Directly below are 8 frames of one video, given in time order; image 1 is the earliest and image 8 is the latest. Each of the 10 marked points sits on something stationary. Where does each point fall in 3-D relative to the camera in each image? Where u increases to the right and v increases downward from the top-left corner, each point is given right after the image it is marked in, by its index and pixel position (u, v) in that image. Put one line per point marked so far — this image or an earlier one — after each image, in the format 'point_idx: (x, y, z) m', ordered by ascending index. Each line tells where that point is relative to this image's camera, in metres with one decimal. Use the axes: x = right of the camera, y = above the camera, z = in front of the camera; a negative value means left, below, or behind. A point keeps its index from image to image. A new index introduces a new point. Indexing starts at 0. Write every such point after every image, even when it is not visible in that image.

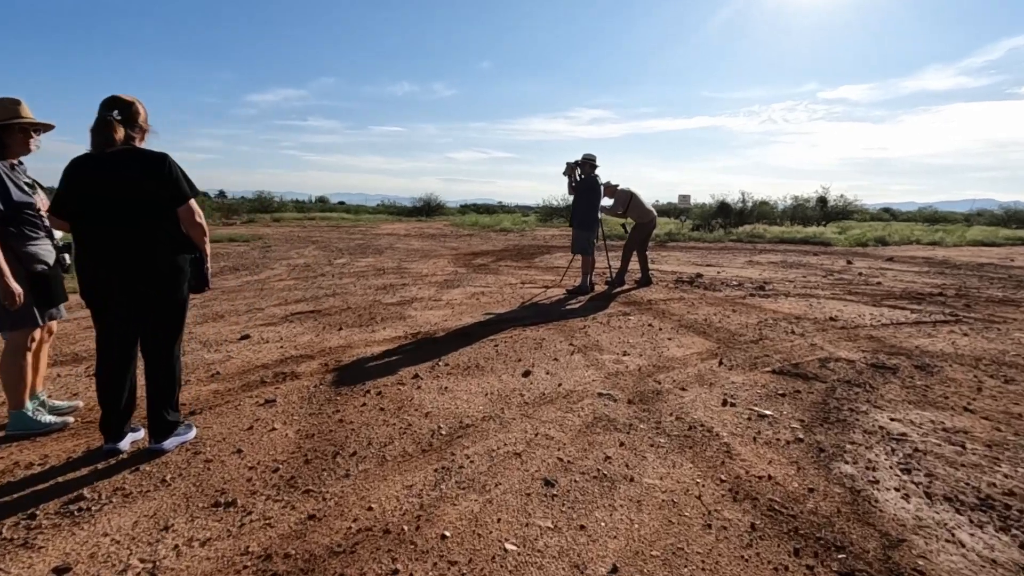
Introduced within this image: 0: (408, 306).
0: (-1.5, -0.2, +7.0) m
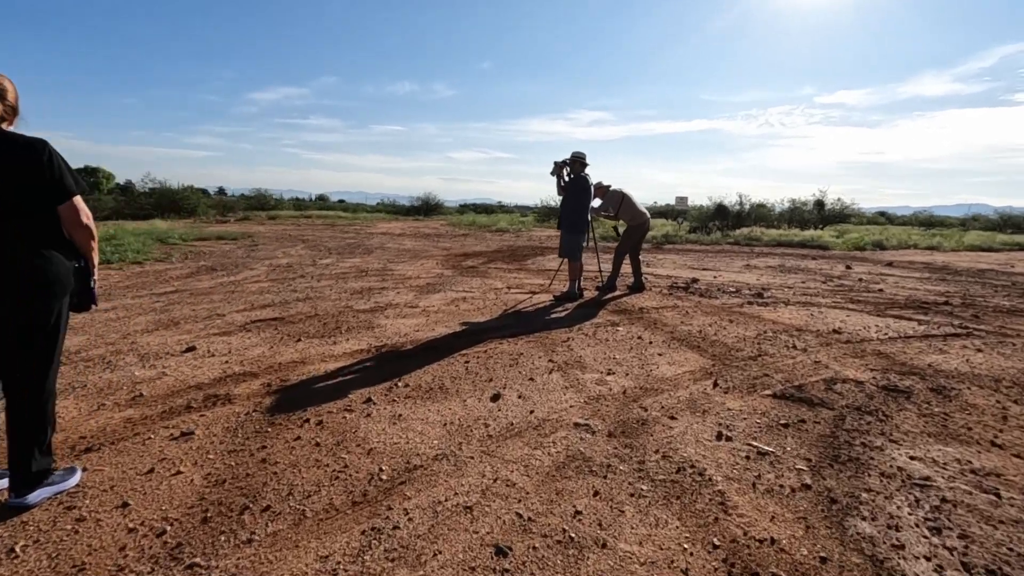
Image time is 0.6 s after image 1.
0: (-1.8, -0.3, +6.4) m
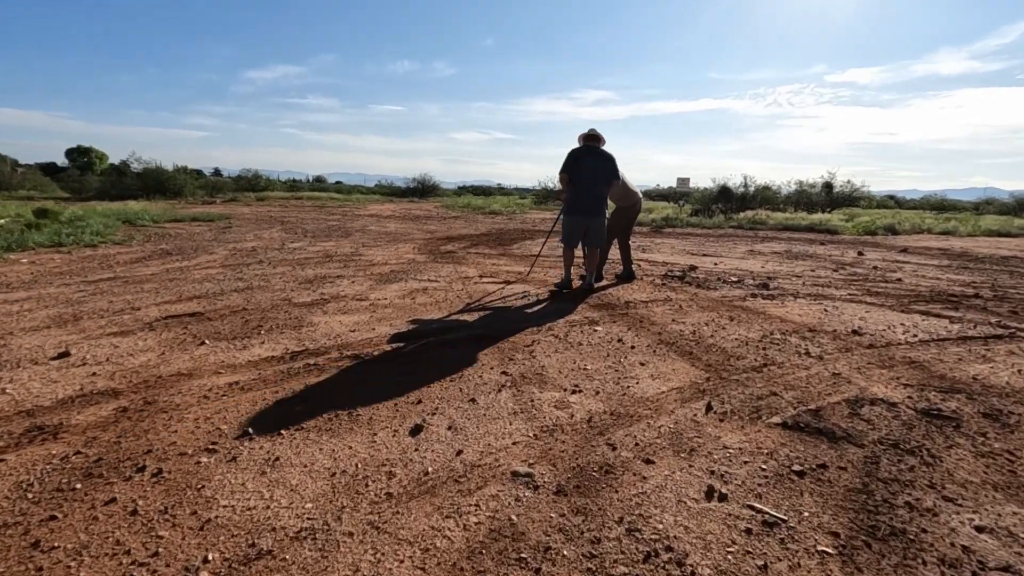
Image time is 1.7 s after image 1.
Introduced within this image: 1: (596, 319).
0: (-2.2, -0.2, +5.5) m
1: (+0.9, -0.4, +5.5) m
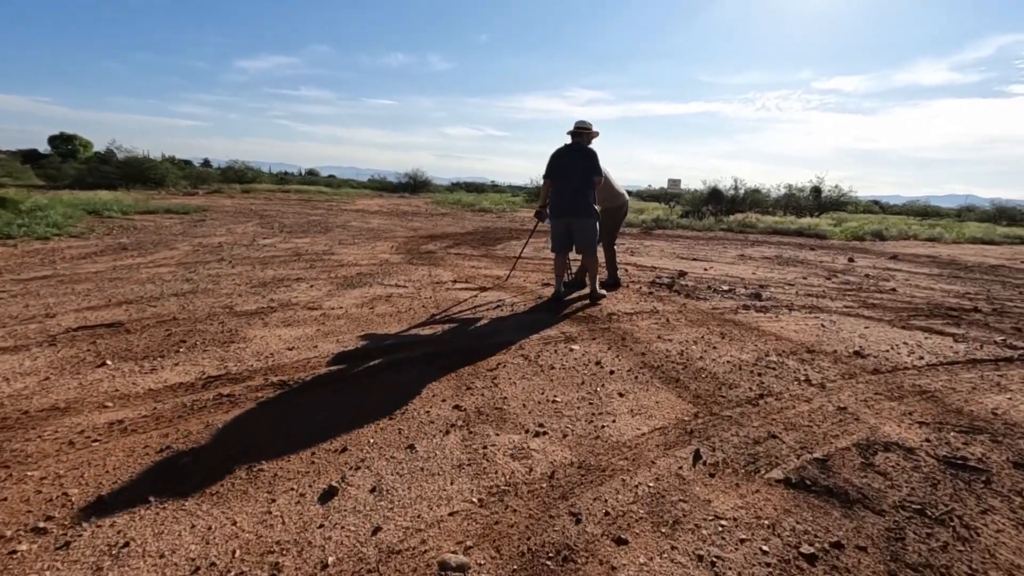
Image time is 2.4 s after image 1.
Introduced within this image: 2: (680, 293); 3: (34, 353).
0: (-2.5, -0.3, +4.9) m
1: (+0.6, -0.5, +4.9) m
2: (+2.7, -0.1, +7.7) m
3: (-3.7, -0.5, +3.9) m
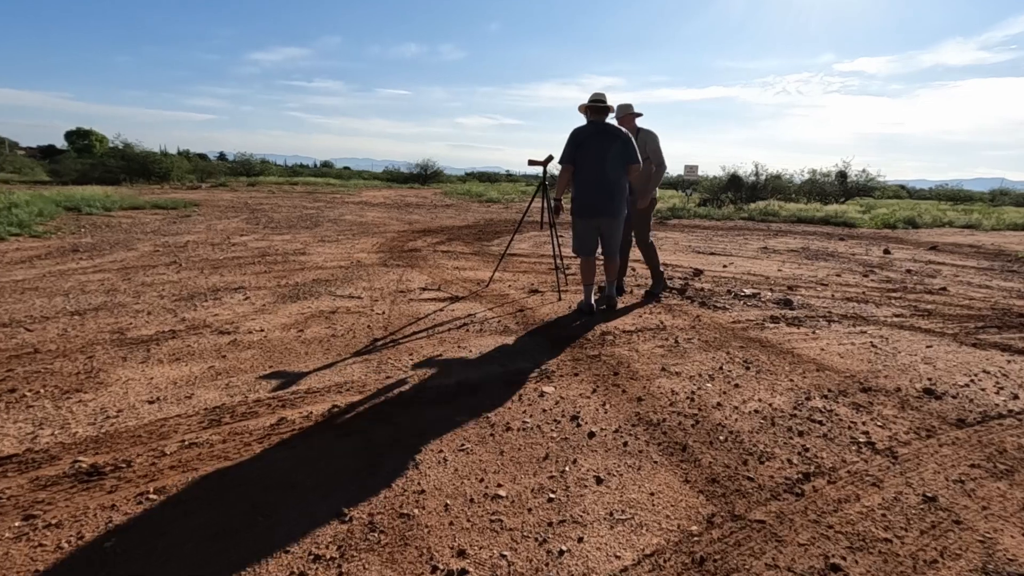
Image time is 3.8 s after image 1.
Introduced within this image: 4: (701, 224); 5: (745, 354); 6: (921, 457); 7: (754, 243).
0: (-2.8, -0.5, +3.8) m
1: (+0.3, -0.7, +3.7) m
2: (+2.4, -0.2, +6.5) m
3: (-4.1, -0.7, +2.8) m
4: (+6.4, +2.2, +16.6) m
5: (+2.2, -0.6, +4.6) m
6: (+2.4, -1.0, +2.9) m
7: (+6.7, +1.3, +13.5) m
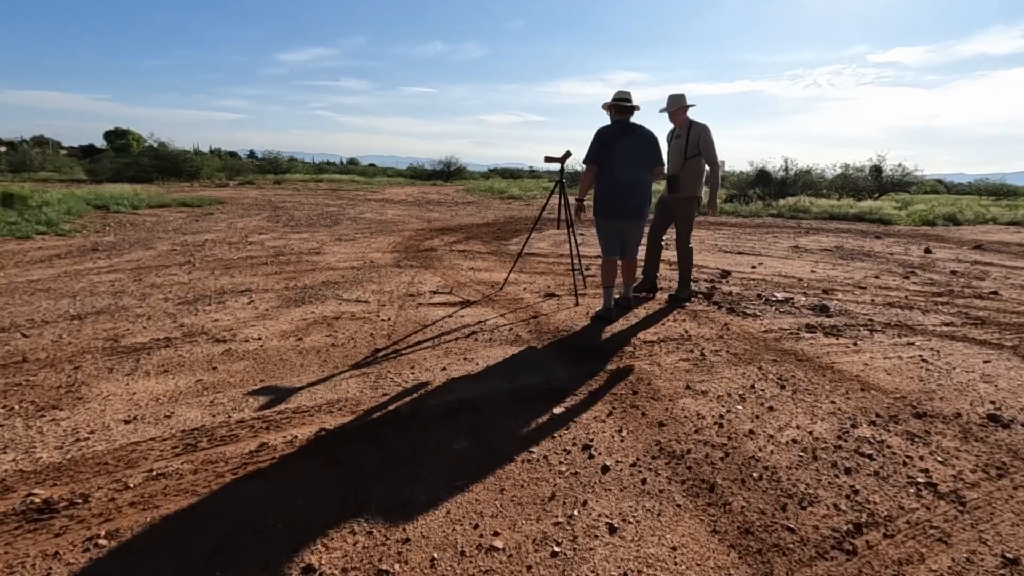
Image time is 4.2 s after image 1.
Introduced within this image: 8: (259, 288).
0: (-2.8, -0.5, +3.6) m
1: (+0.3, -0.7, +3.4) m
2: (+2.6, -0.2, +6.1) m
3: (-4.1, -0.7, +2.7) m
4: (+7.1, +2.1, +16.0) m
5: (+2.3, -0.7, +4.1) m
6: (+2.4, -1.1, +2.5) m
7: (+7.2, +1.2, +12.9) m
8: (-3.2, 0.0, +6.1) m
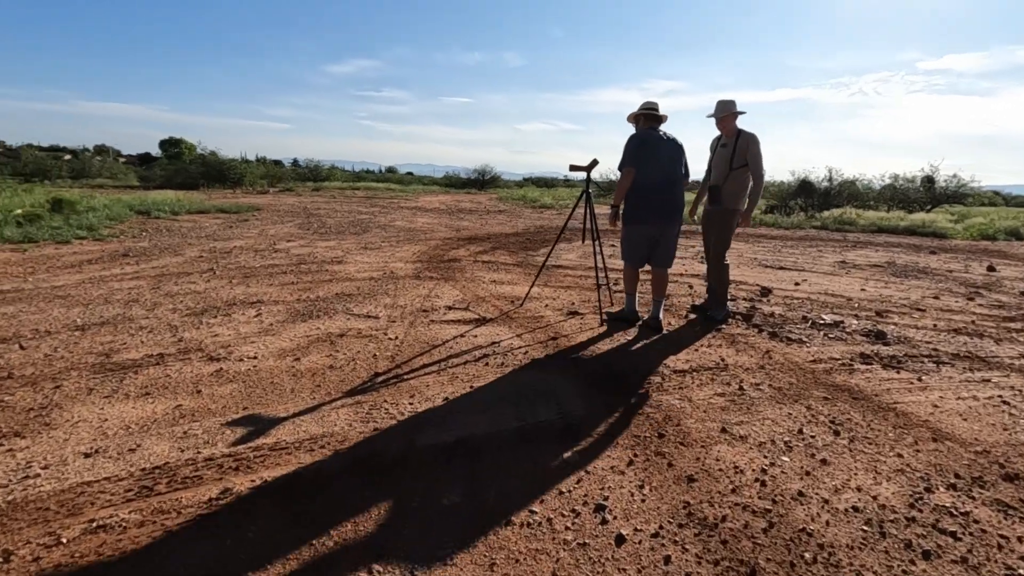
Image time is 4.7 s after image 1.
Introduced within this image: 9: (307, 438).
0: (-2.7, -0.6, +3.4) m
1: (+0.4, -0.9, +3.0) m
2: (+2.8, -0.5, +5.5) m
3: (-4.1, -0.8, +2.6) m
4: (+8.0, +1.6, +15.1) m
5: (+2.4, -0.9, +3.6) m
6: (+2.4, -1.2, +1.9) m
7: (+7.9, +0.8, +12.0) m
8: (-2.9, -0.1, +5.9) m
9: (-1.2, -0.8, +2.8) m
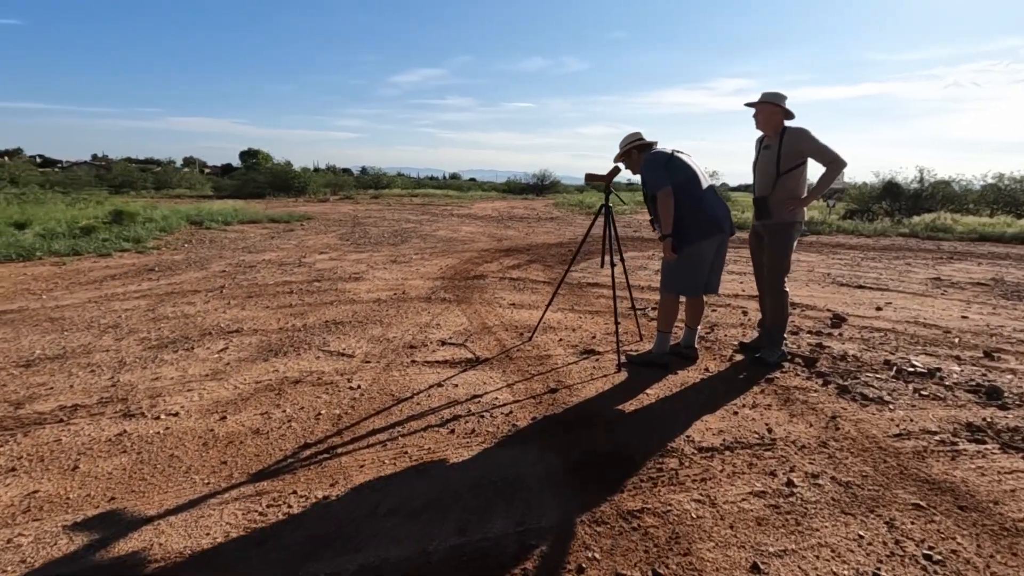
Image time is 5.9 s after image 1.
0: (-2.9, -0.9, +2.9) m
1: (+0.1, -1.2, +2.1) m
2: (+2.8, -0.9, +4.3) m
3: (-4.4, -1.1, +2.2) m
4: (+9.1, +1.1, +13.3) m
5: (+2.1, -1.2, +2.5) m
6: (+1.9, -1.6, +0.8) m
7: (+8.6, +0.2, +10.2) m
8: (-2.9, -0.4, +5.4) m
9: (-1.5, -1.1, +2.1) m
